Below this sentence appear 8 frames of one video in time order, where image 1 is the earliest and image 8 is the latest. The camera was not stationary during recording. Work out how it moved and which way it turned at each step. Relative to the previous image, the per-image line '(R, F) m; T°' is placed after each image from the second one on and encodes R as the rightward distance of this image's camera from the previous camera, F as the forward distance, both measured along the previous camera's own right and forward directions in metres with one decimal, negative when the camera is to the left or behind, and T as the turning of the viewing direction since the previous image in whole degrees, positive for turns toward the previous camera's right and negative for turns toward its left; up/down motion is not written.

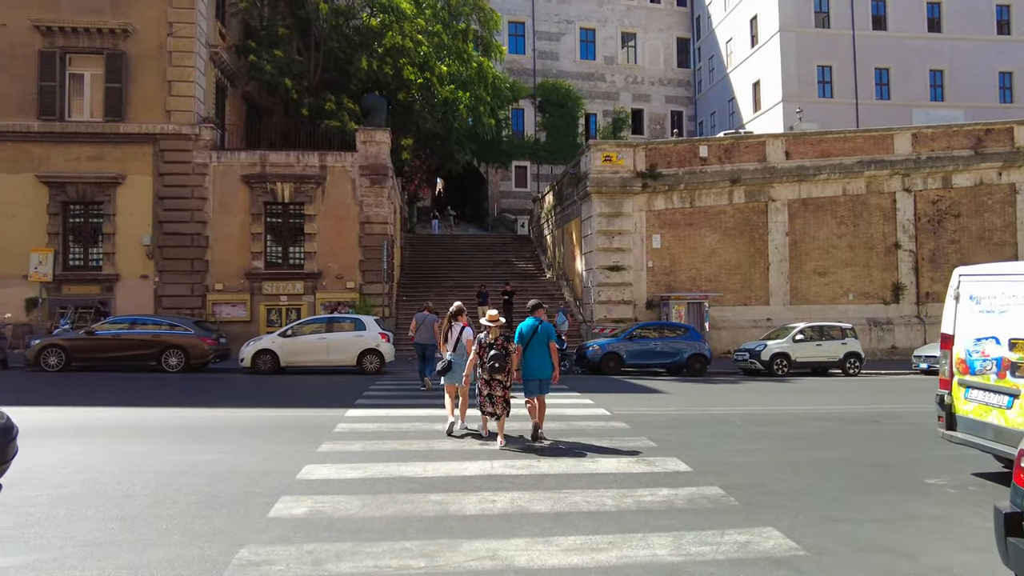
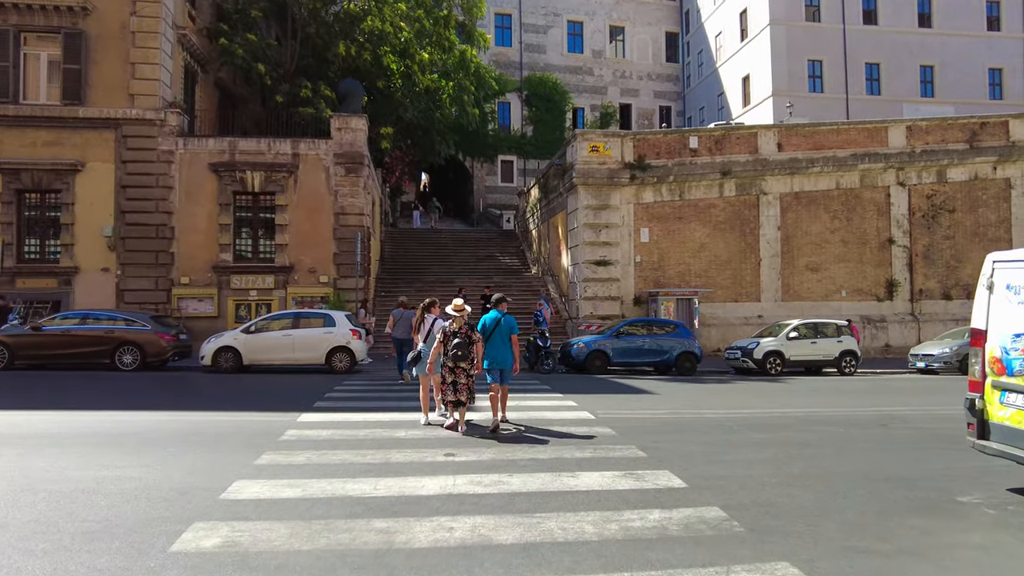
(+0.2, +0.9) m; +1°
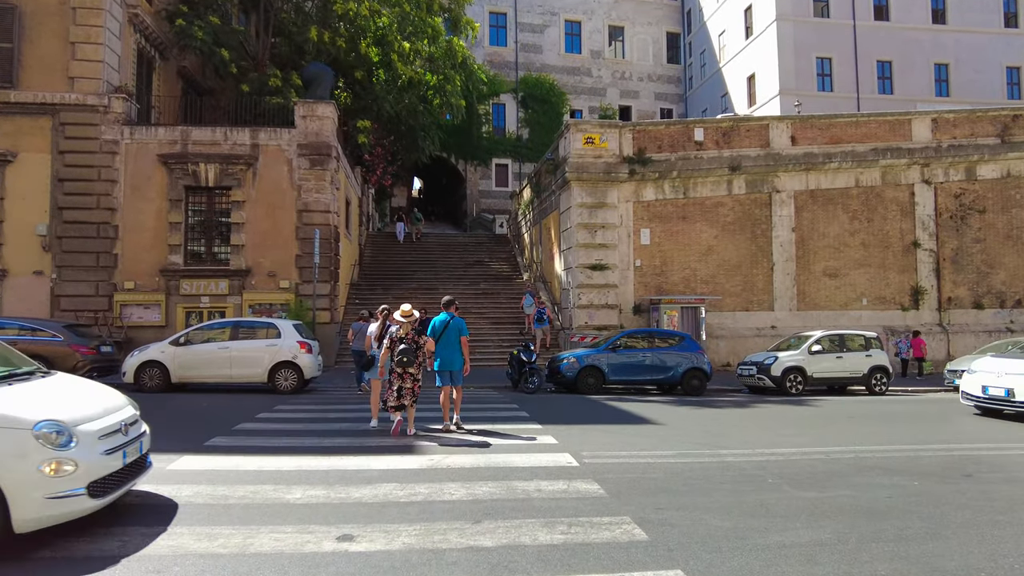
(+0.4, +2.2) m; 0°
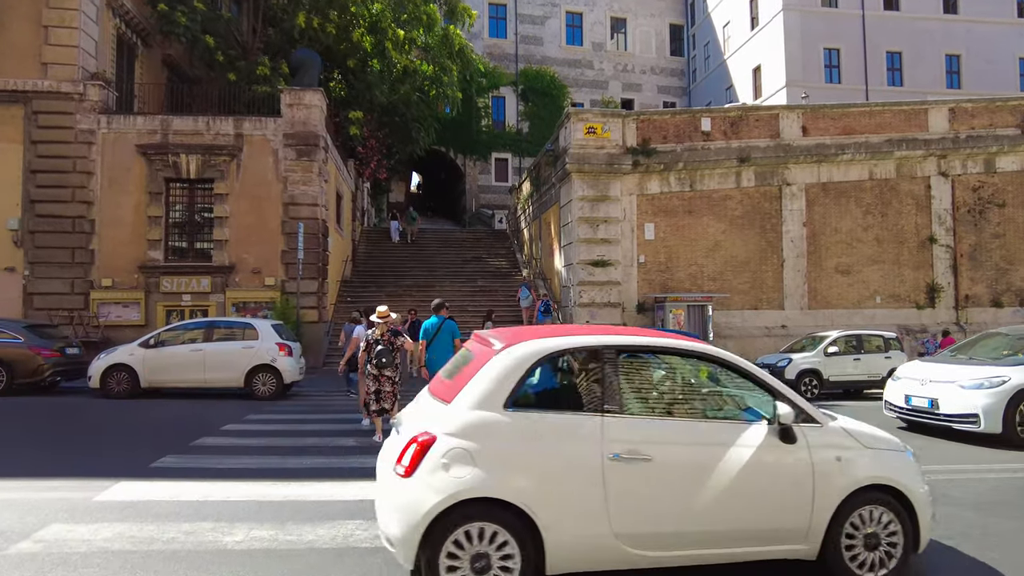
(+0.1, +0.9) m; 0°
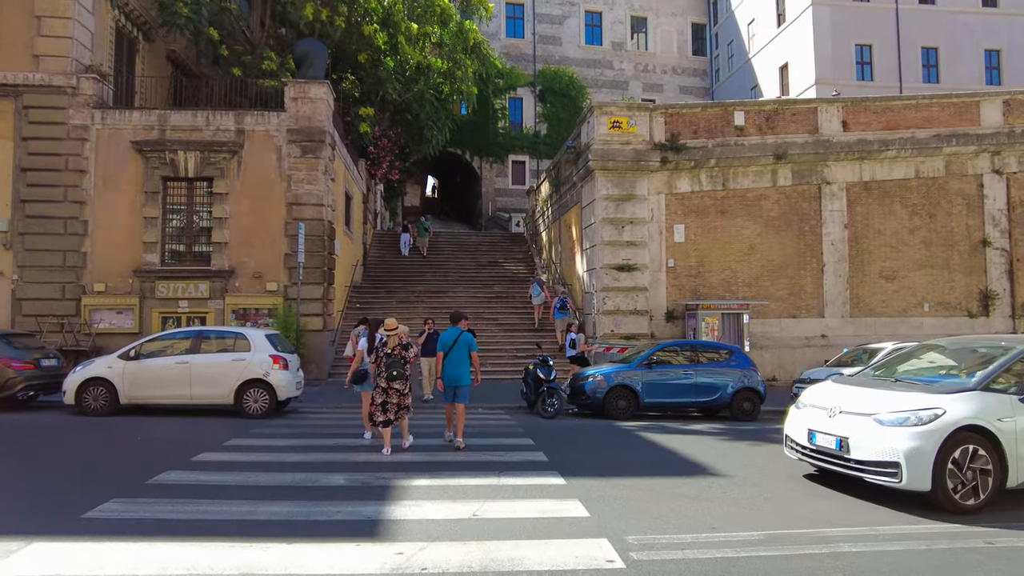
(-0.1, +1.3) m; -1°
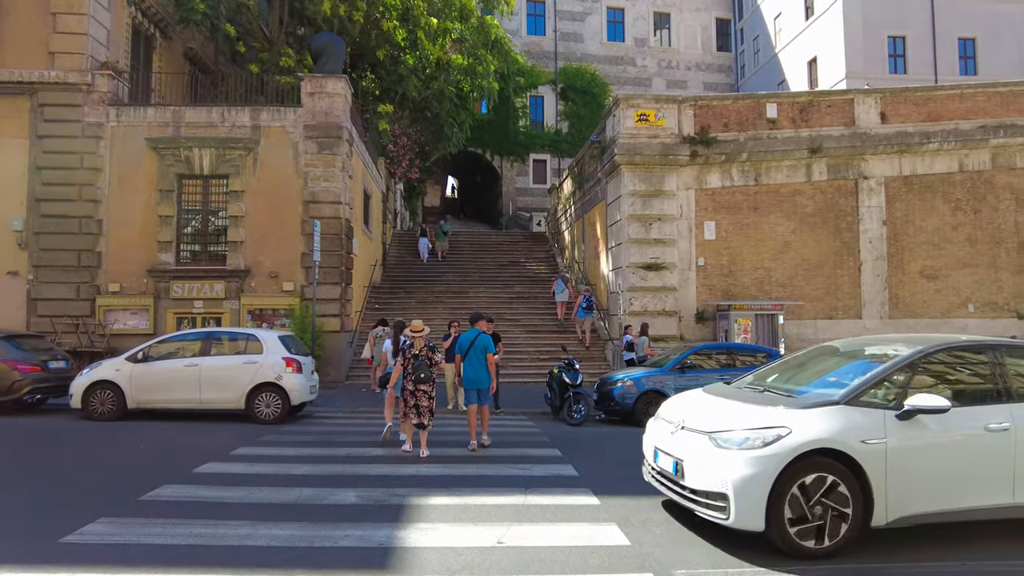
(-0.1, +0.6) m; -2°
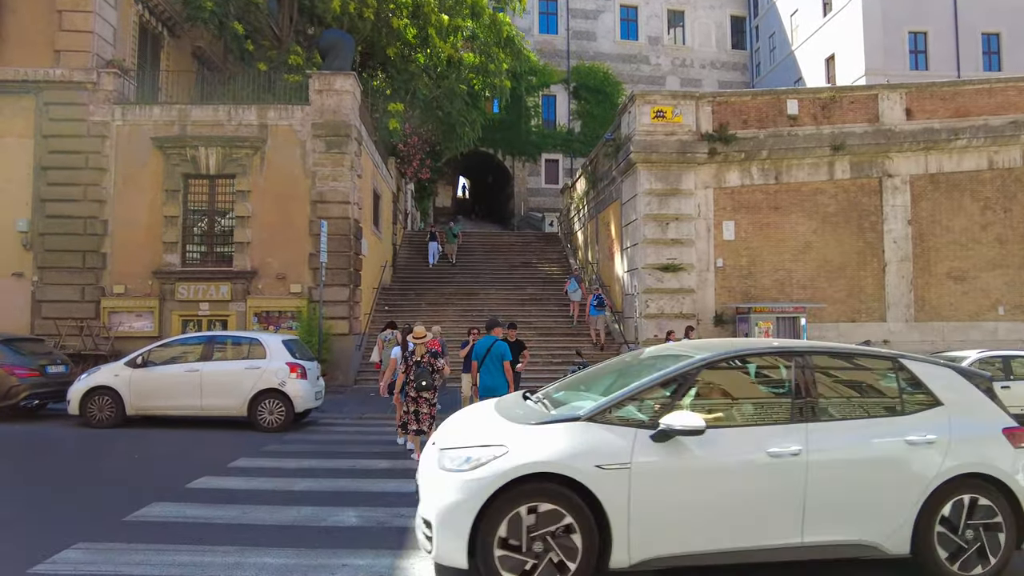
(0.0, +0.4) m; -1°
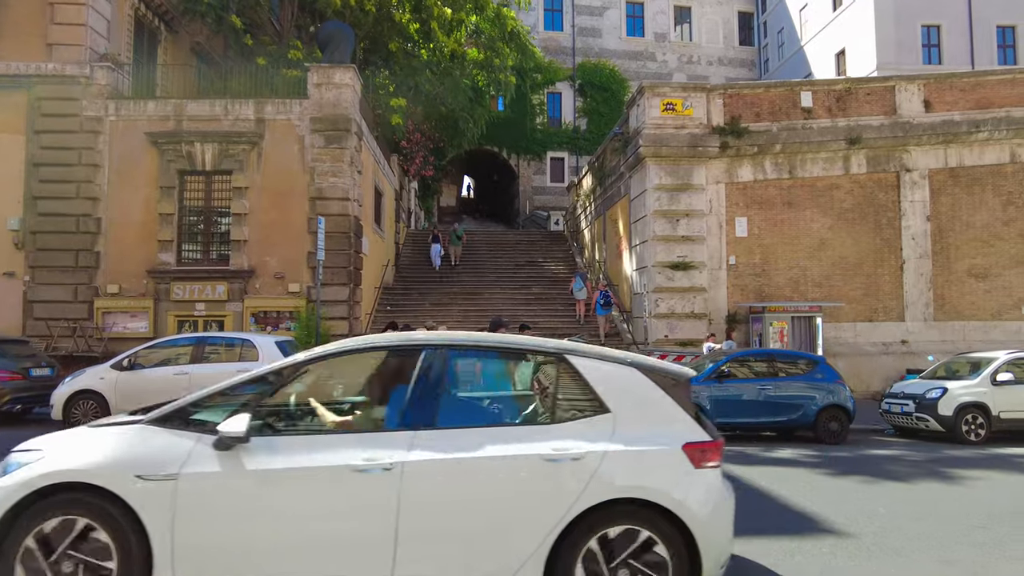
(0.0, +0.5) m; 0°
